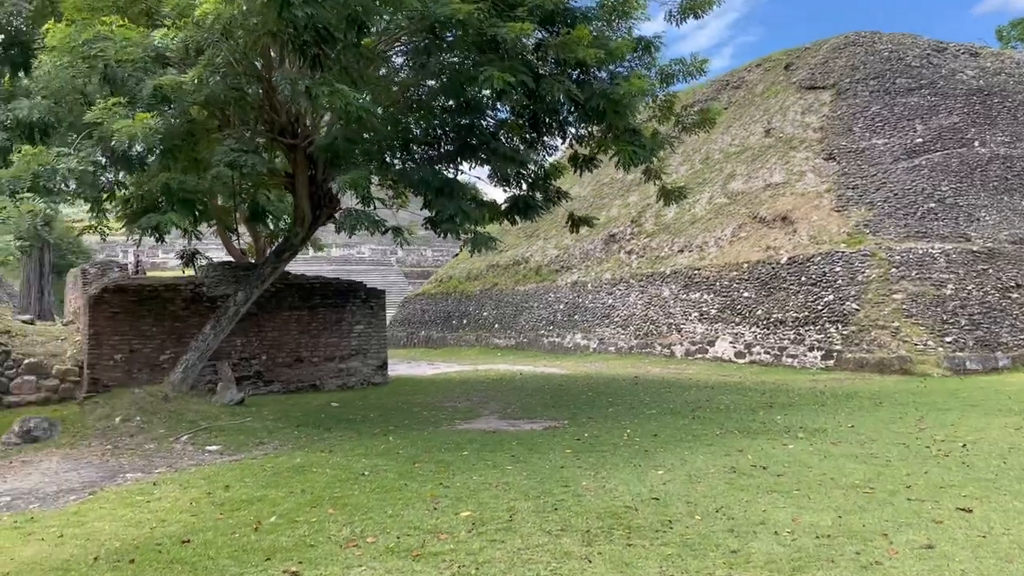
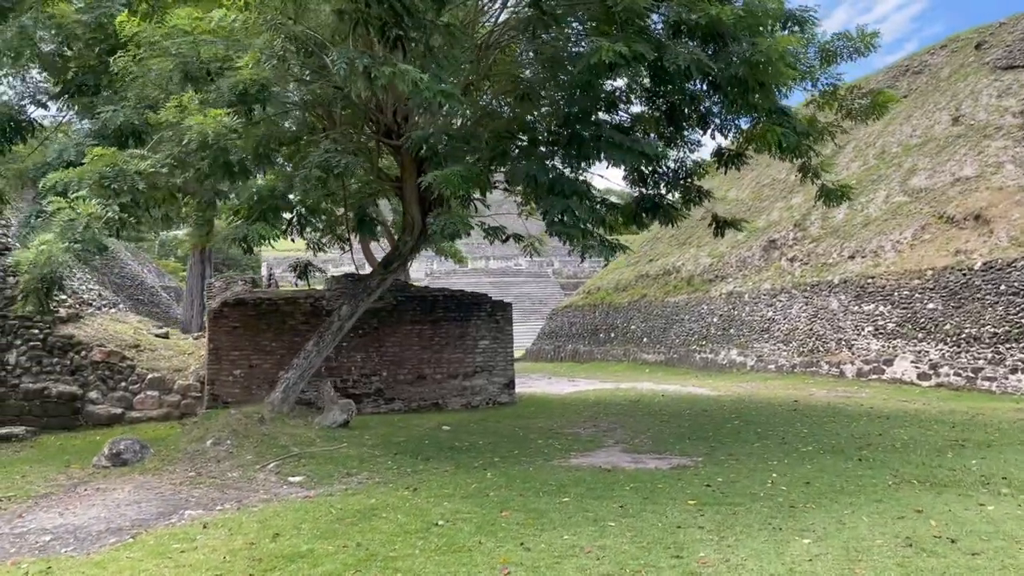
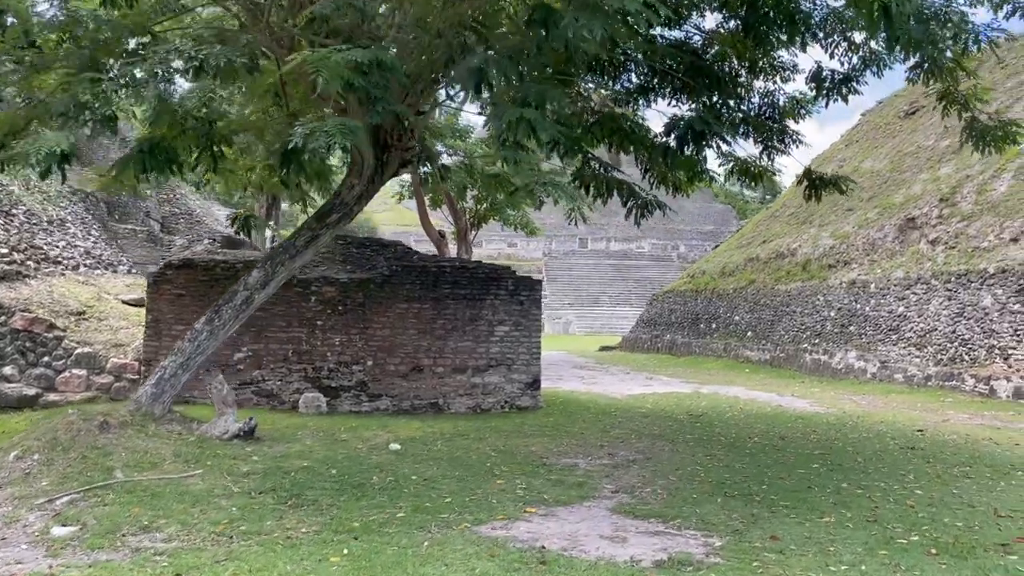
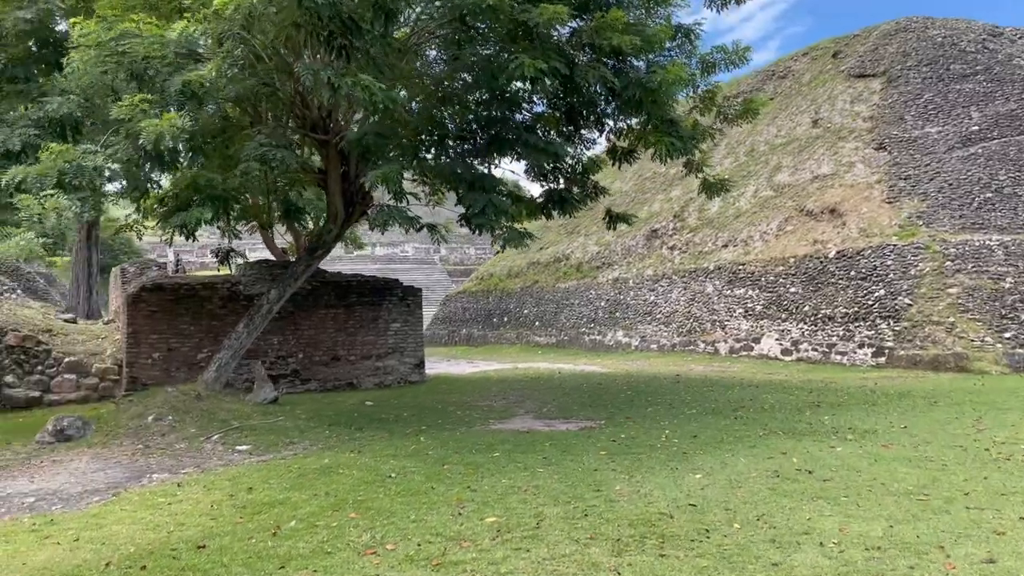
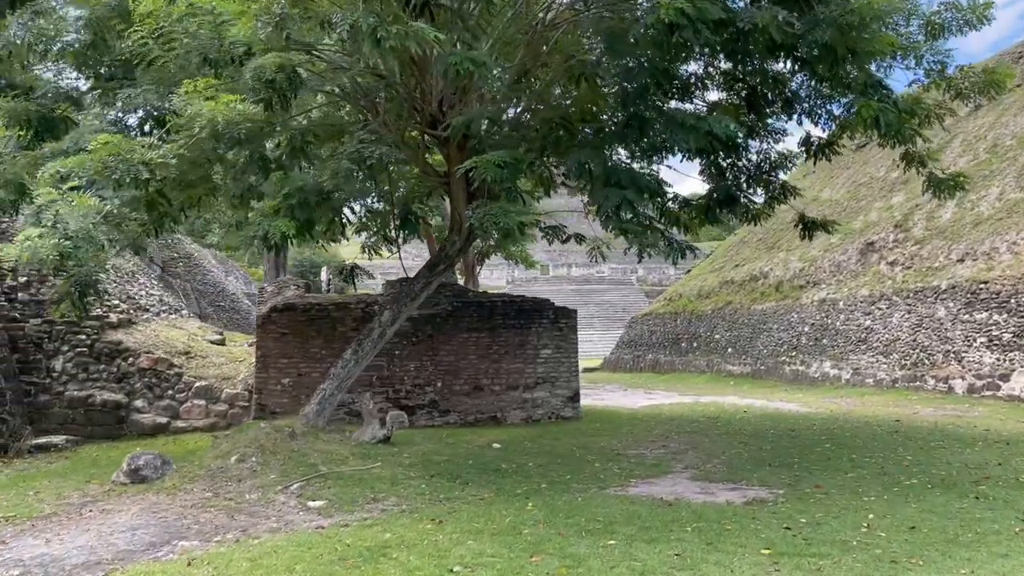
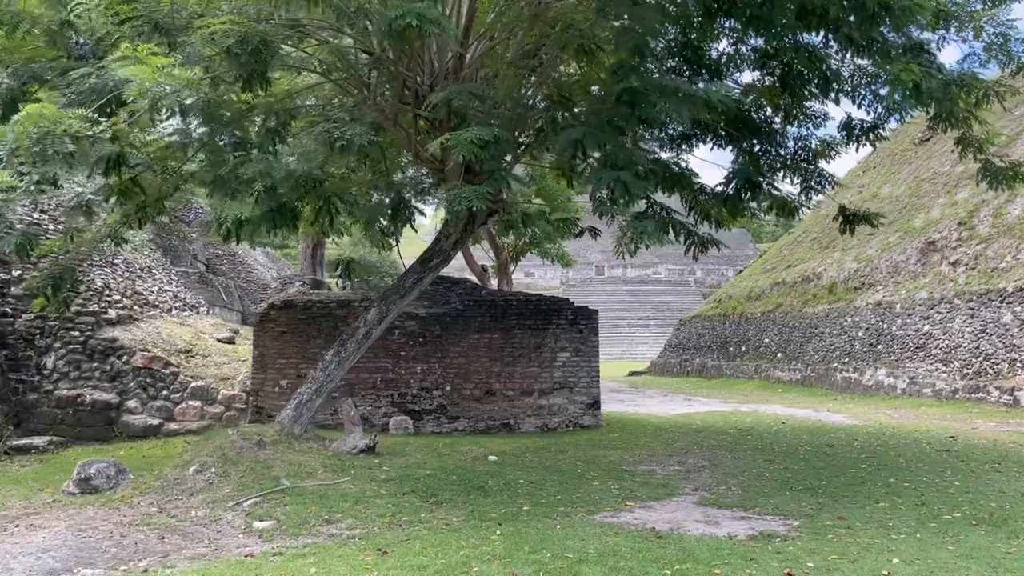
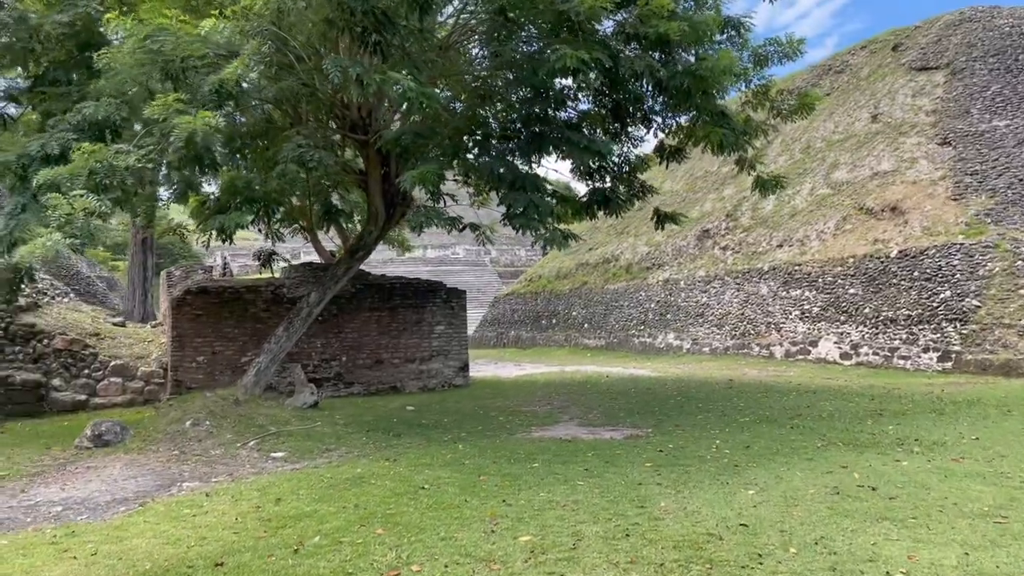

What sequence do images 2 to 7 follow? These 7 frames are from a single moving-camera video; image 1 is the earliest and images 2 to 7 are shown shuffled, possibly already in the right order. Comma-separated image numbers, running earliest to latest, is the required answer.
4, 7, 2, 5, 6, 3
